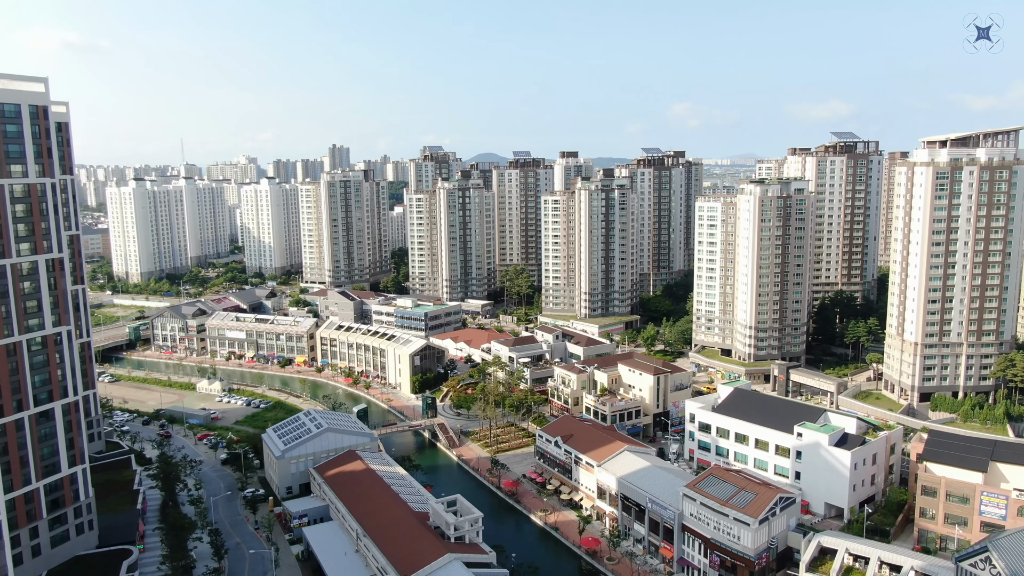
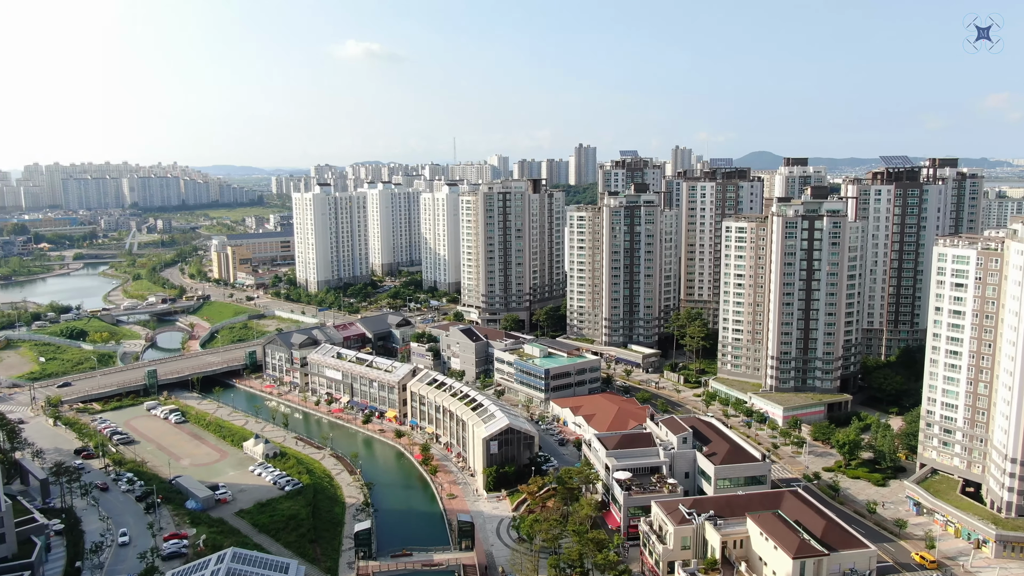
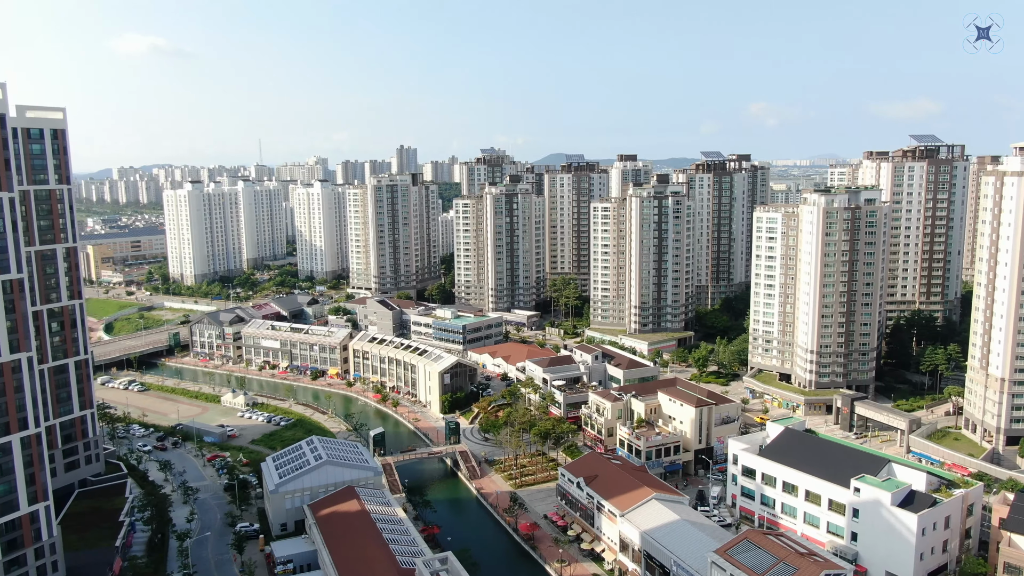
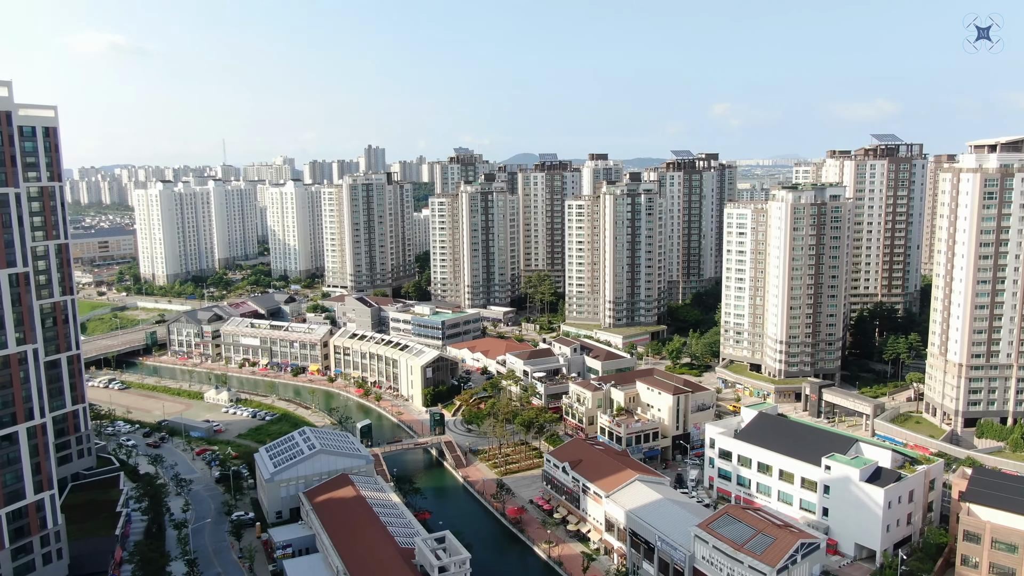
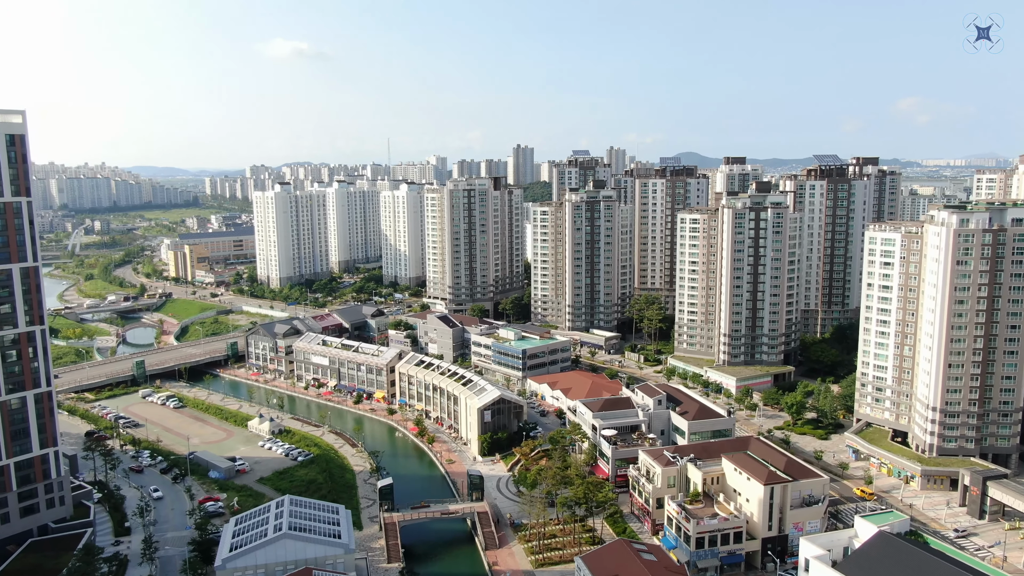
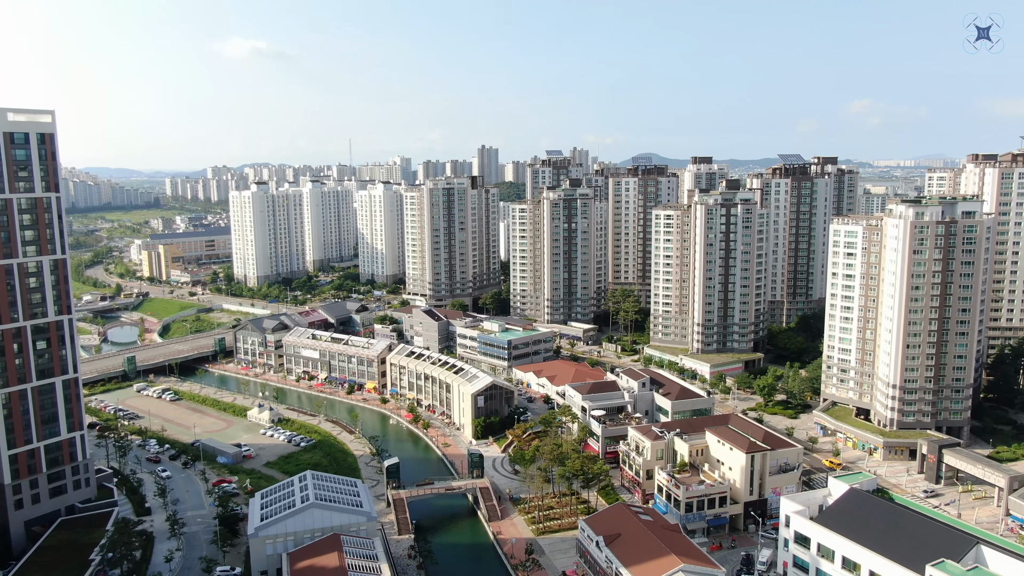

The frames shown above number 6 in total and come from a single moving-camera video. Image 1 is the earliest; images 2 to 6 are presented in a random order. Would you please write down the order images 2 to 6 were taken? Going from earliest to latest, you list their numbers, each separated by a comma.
4, 3, 6, 5, 2
